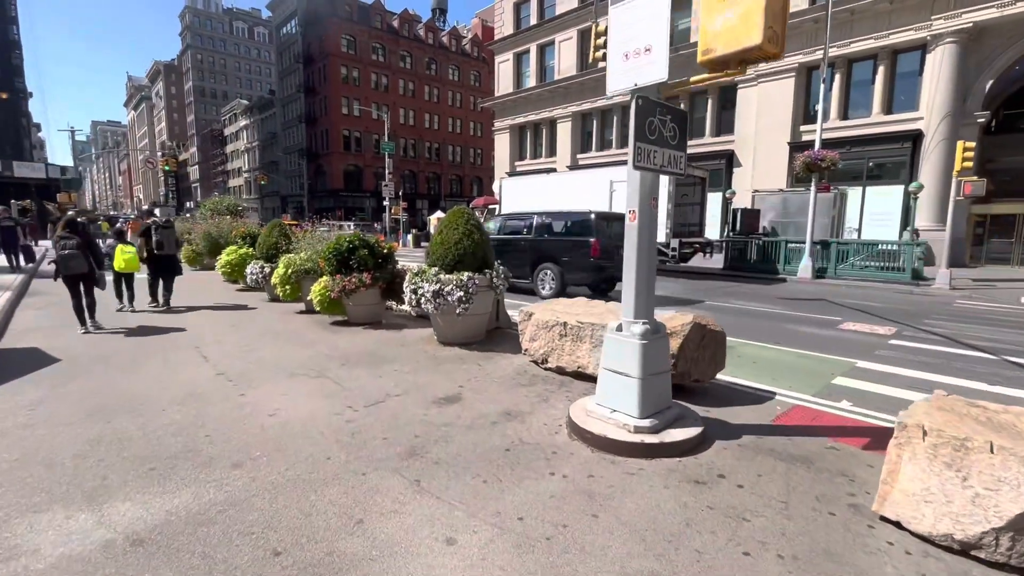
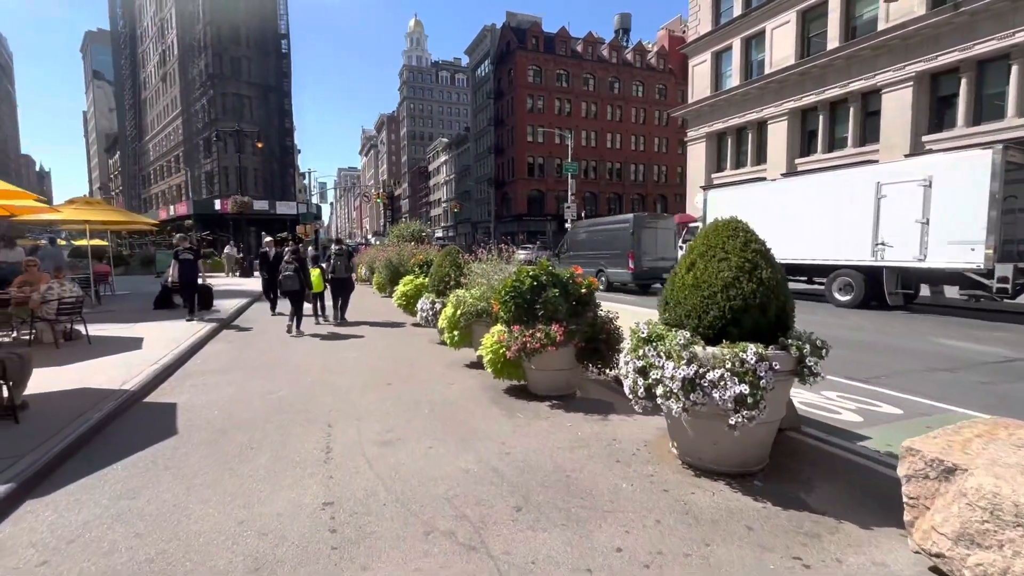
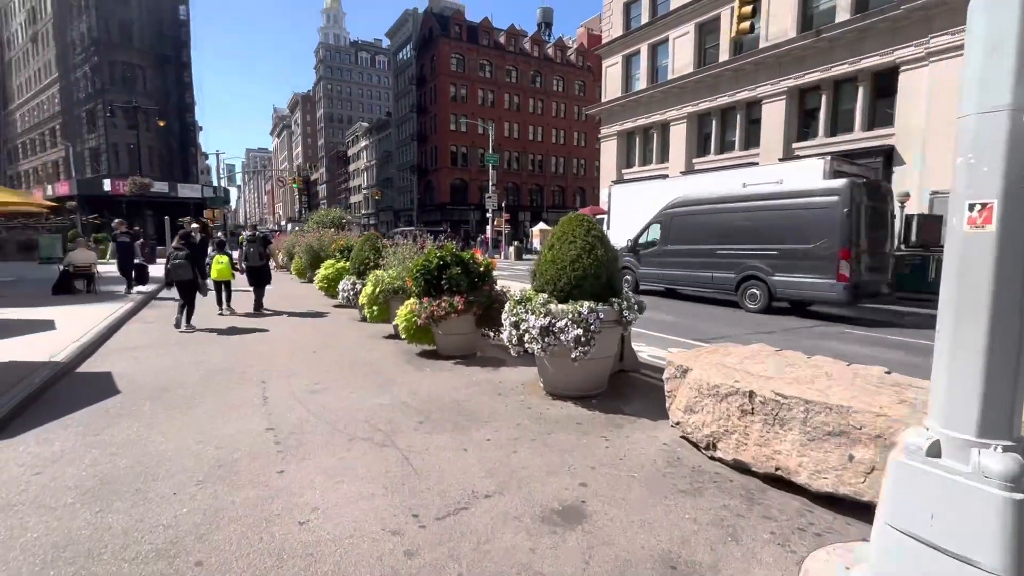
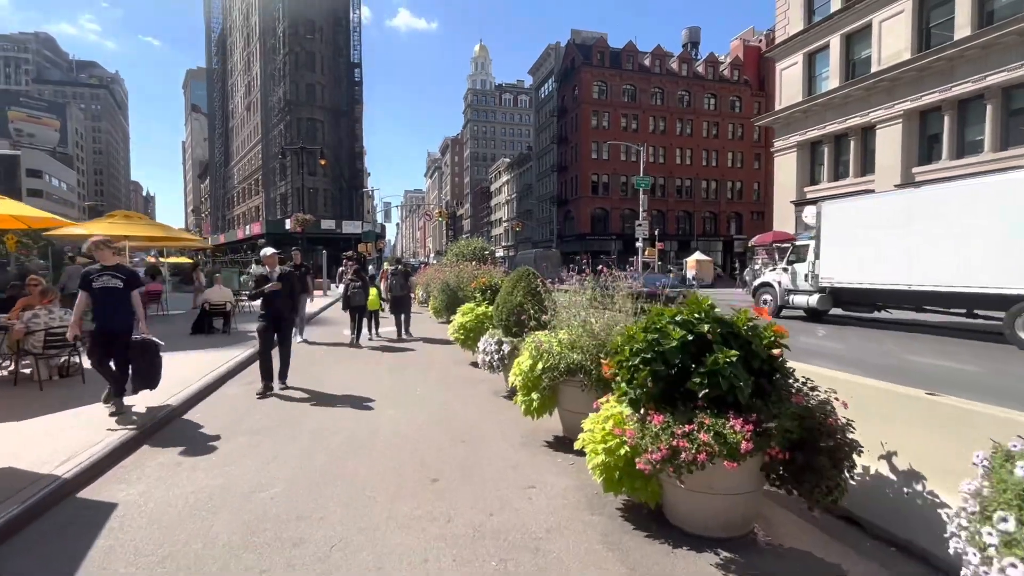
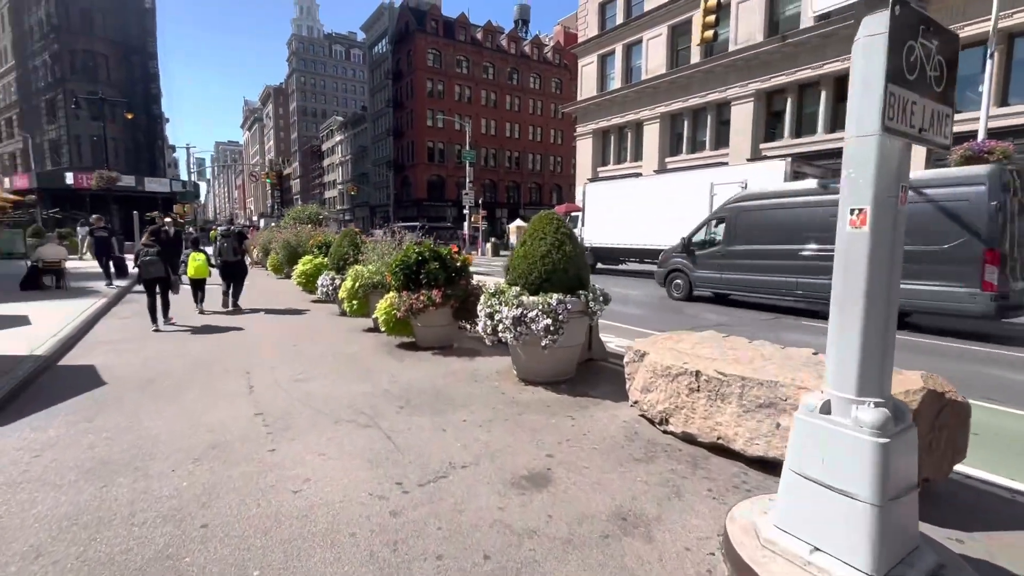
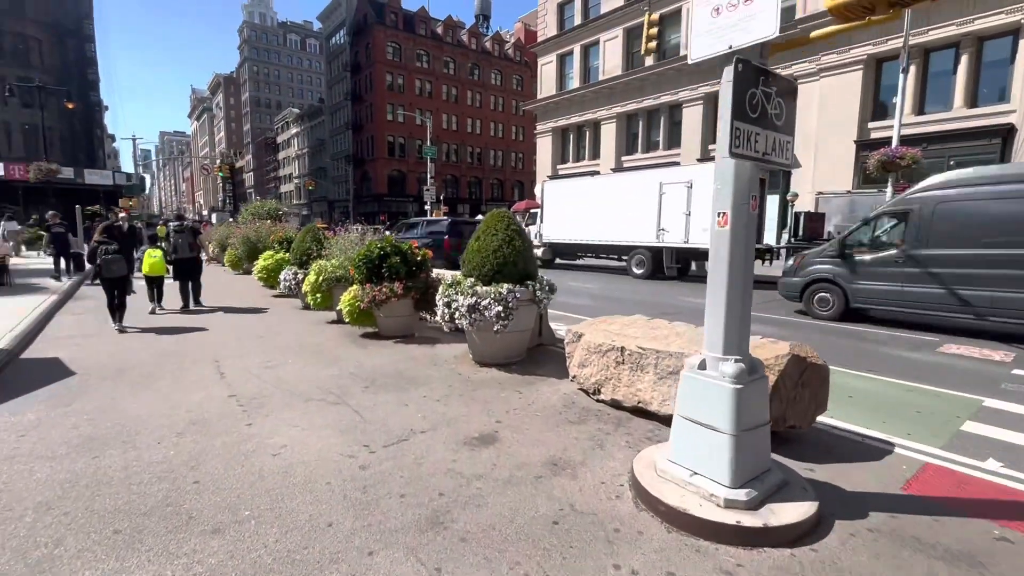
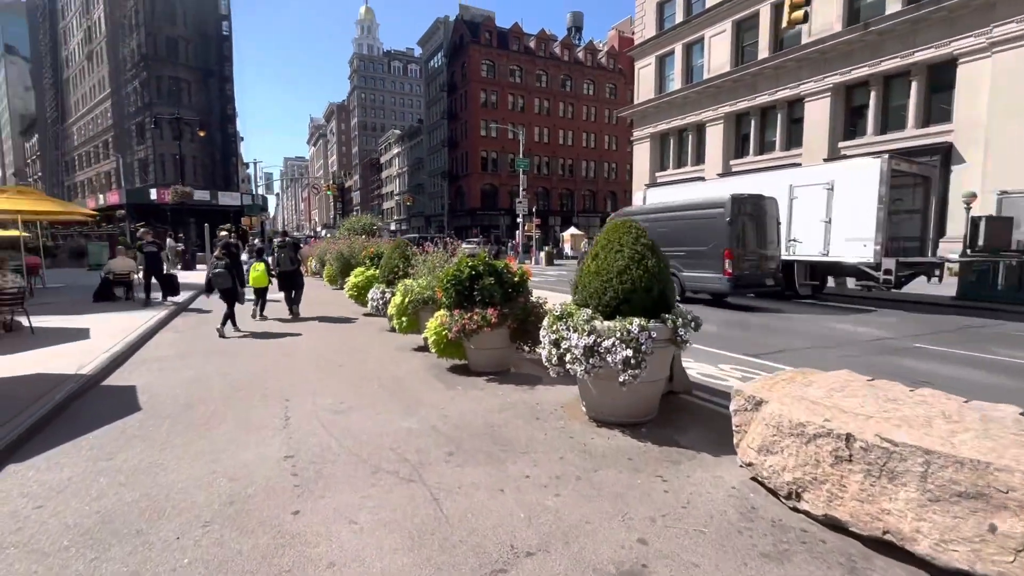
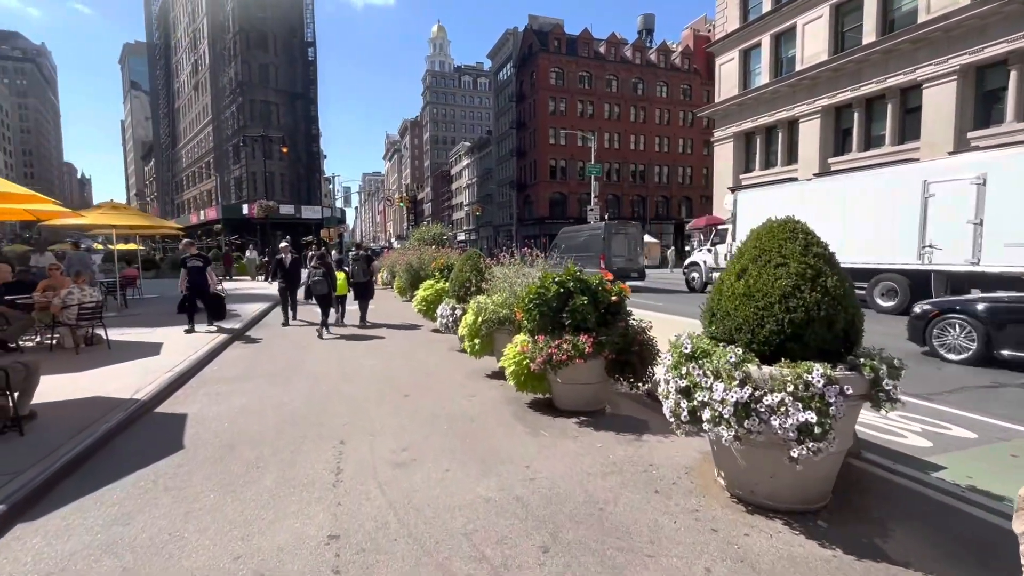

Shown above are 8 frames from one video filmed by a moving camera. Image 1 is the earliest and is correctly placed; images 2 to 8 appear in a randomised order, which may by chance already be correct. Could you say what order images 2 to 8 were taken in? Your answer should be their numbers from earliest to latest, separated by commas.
6, 5, 3, 7, 2, 8, 4
